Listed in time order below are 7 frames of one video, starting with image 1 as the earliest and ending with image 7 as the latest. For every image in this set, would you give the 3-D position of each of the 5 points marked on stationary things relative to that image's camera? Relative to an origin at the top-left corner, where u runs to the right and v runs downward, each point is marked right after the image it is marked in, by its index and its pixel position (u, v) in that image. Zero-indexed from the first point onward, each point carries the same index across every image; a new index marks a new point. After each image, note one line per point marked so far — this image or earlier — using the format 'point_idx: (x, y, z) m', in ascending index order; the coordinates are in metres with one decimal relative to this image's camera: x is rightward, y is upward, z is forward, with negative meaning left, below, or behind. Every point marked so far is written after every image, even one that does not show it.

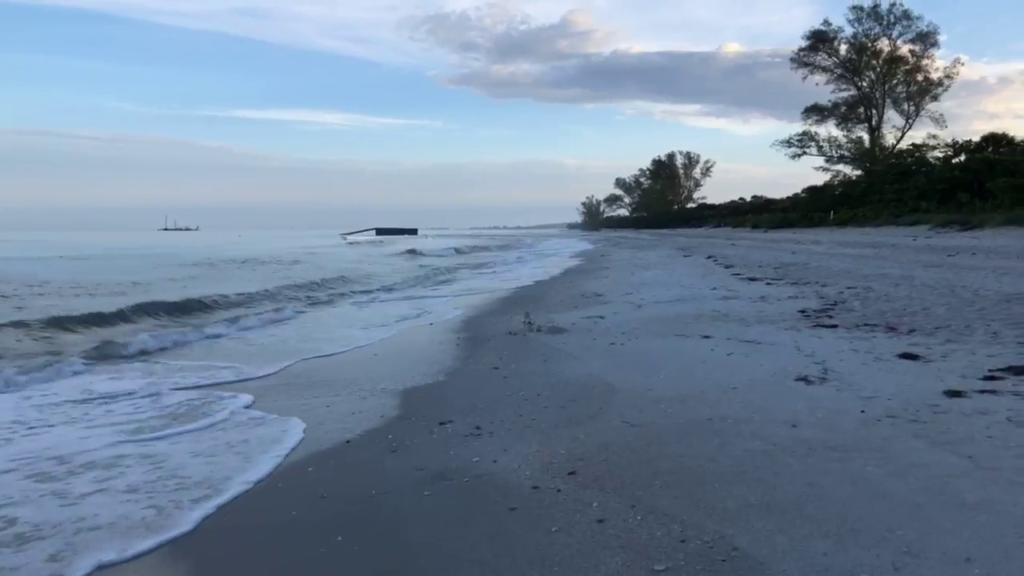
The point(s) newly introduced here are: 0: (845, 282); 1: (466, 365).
0: (+6.1, +0.1, +14.7) m
1: (-0.5, -0.8, +8.2) m
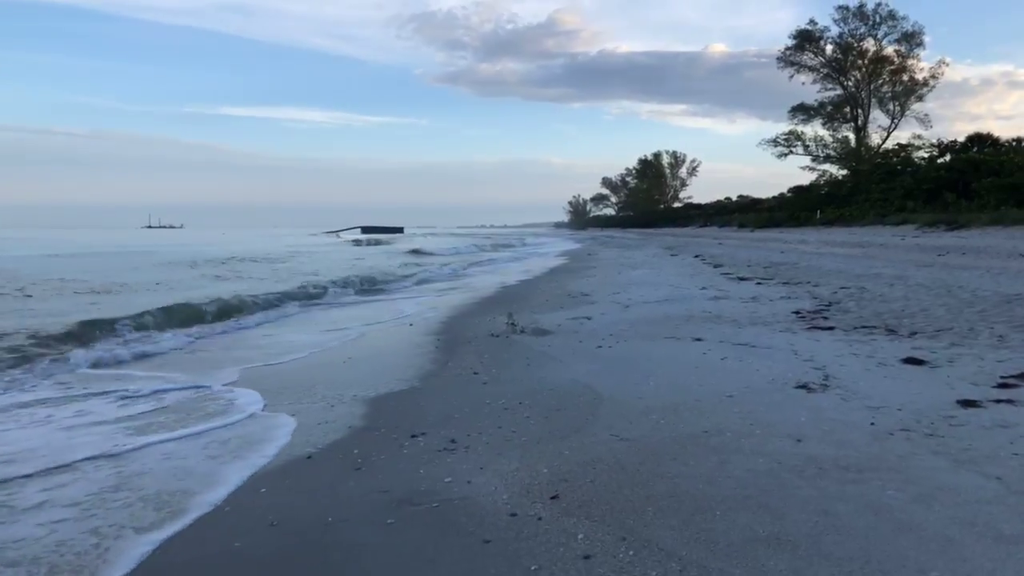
0: (+5.8, +0.1, +14.4) m
1: (-0.7, -0.8, +7.7) m
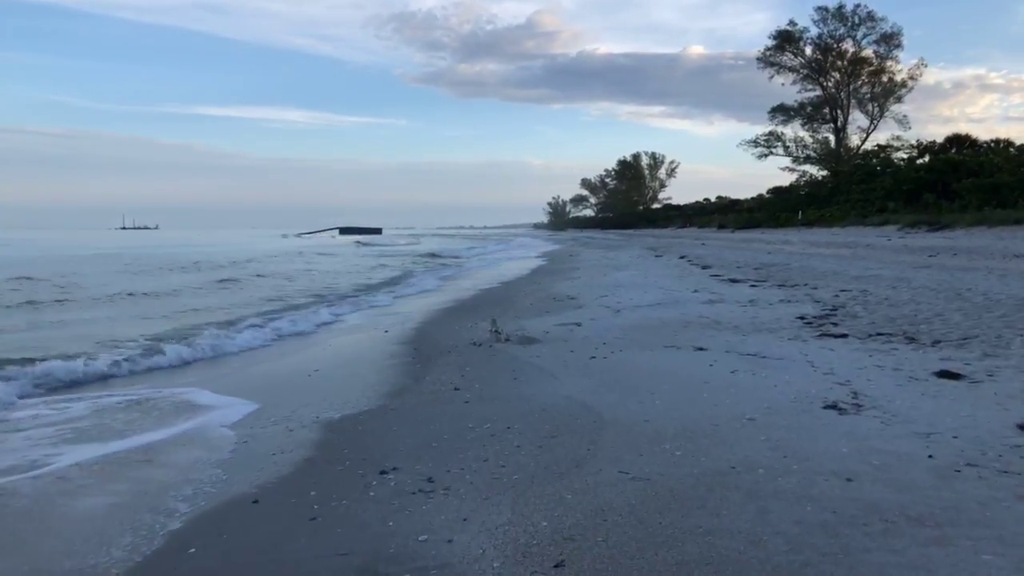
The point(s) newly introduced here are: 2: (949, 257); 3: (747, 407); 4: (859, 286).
0: (+5.5, +0.1, +13.7) m
1: (-0.8, -0.8, +6.9) m
2: (+10.9, +0.8, +19.9) m
3: (+1.6, -0.8, +5.4) m
4: (+5.7, 0.0, +13.2) m
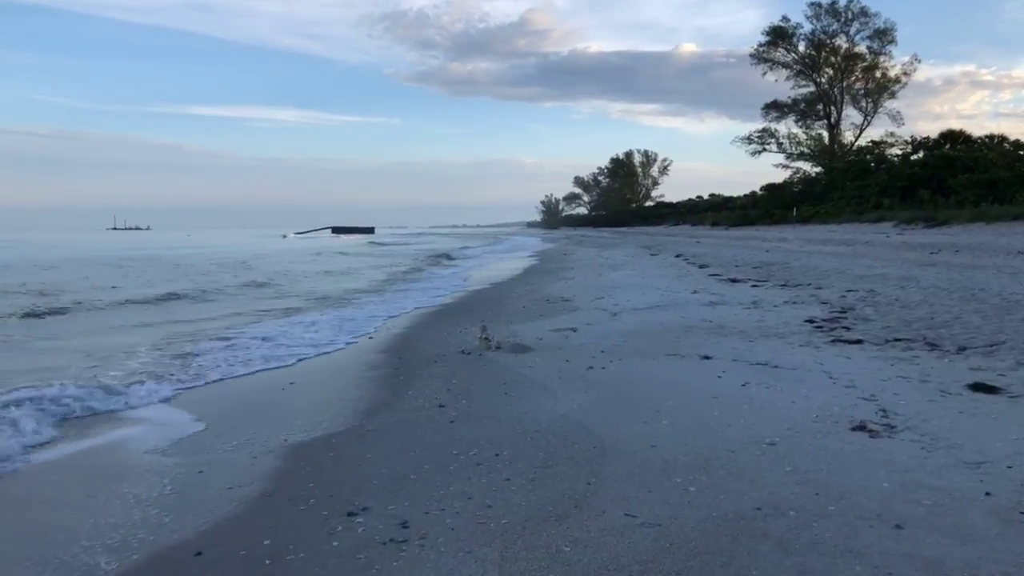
0: (+5.4, +0.1, +13.1) m
1: (-0.9, -0.9, +6.3) m
2: (+10.7, +0.8, +19.4) m
3: (+1.5, -0.8, +4.8) m
4: (+5.6, 0.0, +12.6) m
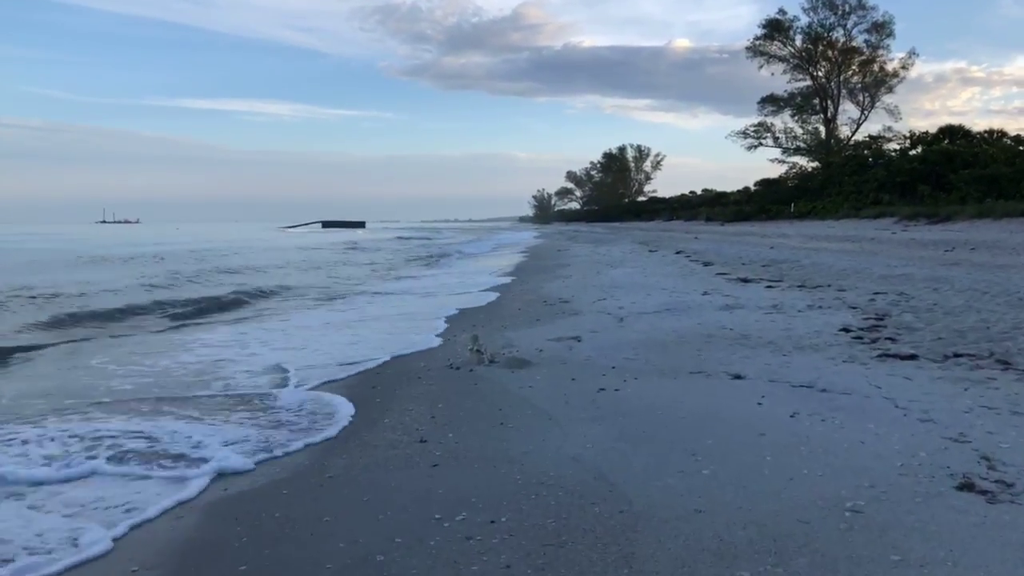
0: (+5.3, 0.0, +12.1) m
1: (-0.9, -0.9, +5.2) m
2: (+10.5, +0.8, +18.3) m
3: (+1.5, -0.9, +3.7) m
4: (+5.5, 0.0, +11.5) m
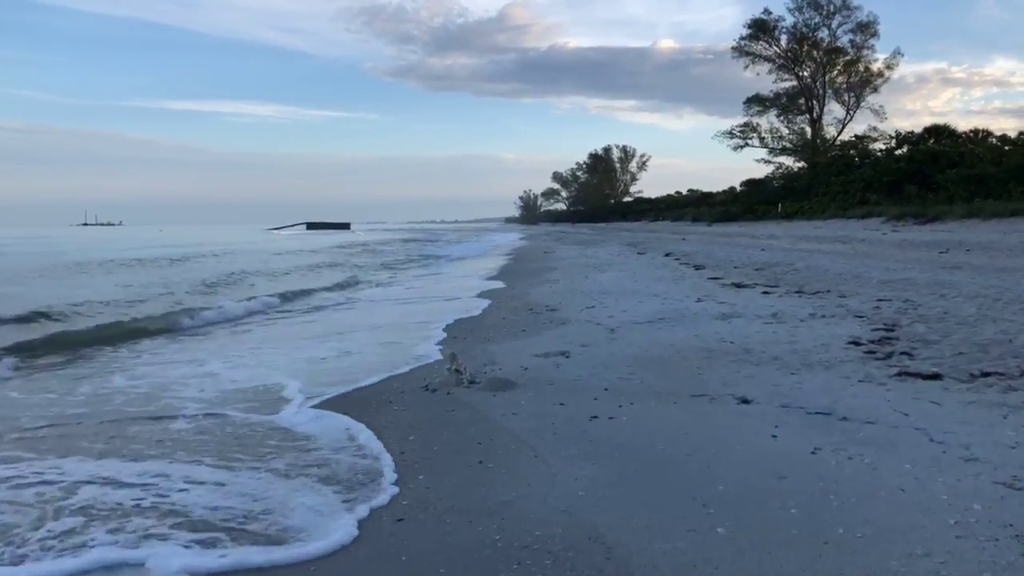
0: (+5.1, 0.0, +11.5) m
1: (-1.0, -1.1, +4.5) m
2: (+10.2, +0.8, +17.8) m
3: (+1.4, -1.0, +3.0) m
4: (+5.3, -0.1, +11.0) m
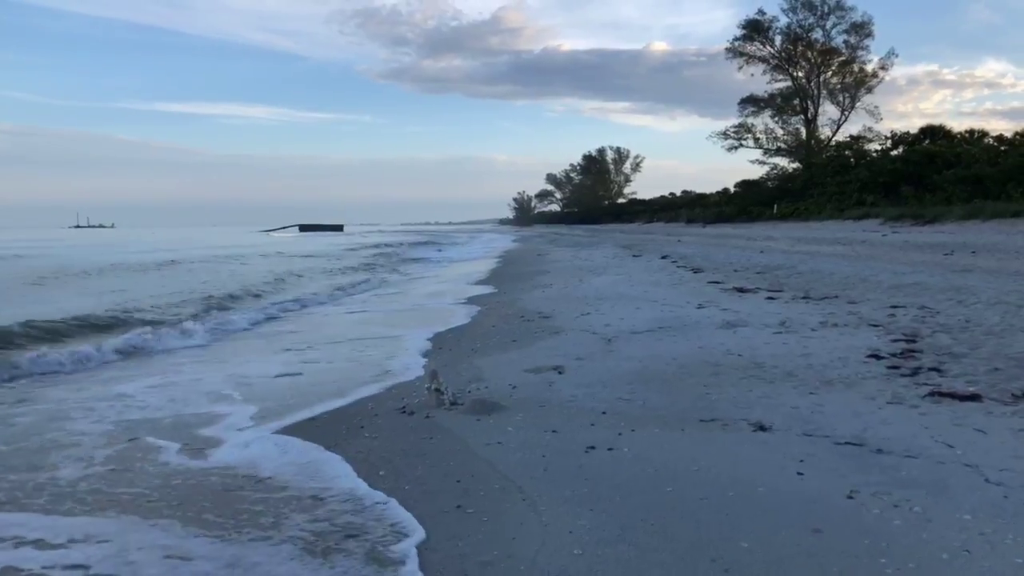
0: (+4.9, -0.1, +10.8) m
1: (-1.1, -1.1, +3.8) m
2: (+10.0, +0.7, +17.2) m
3: (+1.4, -1.1, +2.4) m
4: (+5.2, -0.2, +10.3) m
